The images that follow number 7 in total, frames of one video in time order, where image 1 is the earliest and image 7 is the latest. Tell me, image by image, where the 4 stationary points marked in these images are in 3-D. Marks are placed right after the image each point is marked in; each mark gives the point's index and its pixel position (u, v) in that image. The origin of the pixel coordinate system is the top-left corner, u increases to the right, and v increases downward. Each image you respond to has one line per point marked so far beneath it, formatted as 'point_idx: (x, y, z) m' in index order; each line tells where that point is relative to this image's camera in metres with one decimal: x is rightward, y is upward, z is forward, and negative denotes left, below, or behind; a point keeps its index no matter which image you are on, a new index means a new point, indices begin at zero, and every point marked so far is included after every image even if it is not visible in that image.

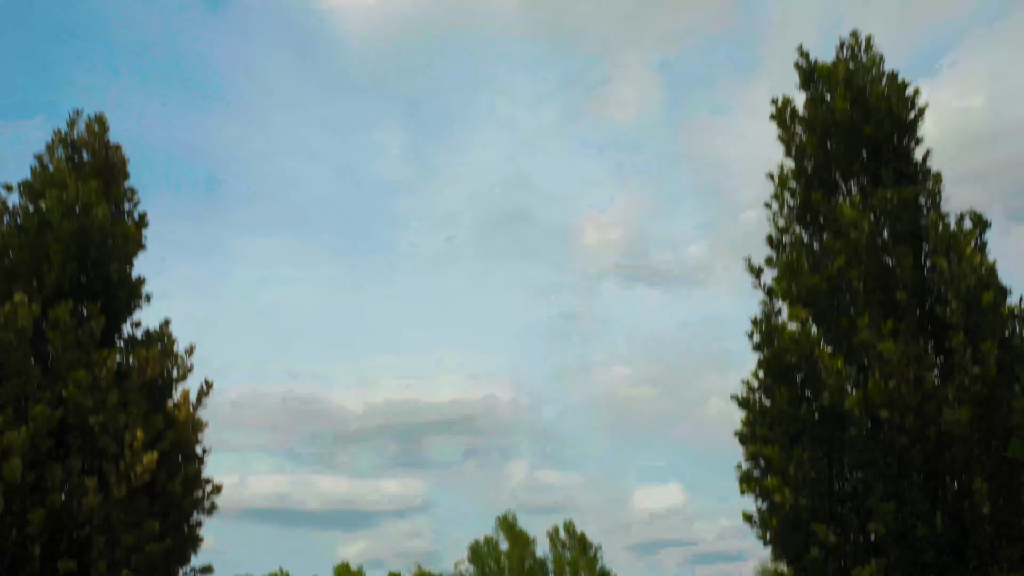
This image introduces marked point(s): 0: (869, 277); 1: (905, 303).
0: (+5.9, +0.1, +12.5) m
1: (+6.3, -0.3, +12.1) m
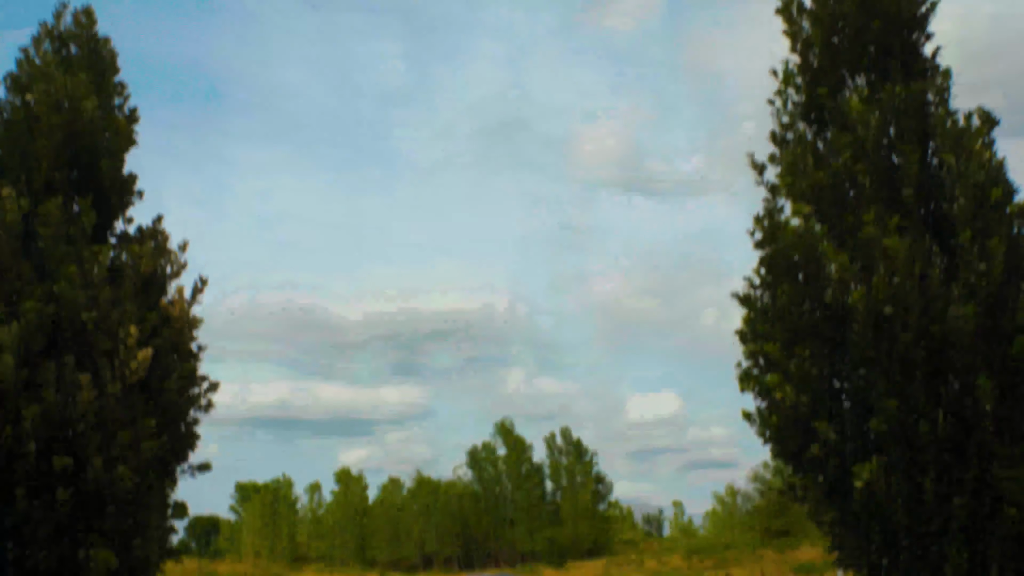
0: (+5.8, +1.8, +11.9) m
1: (+6.2, +1.3, +11.5) m
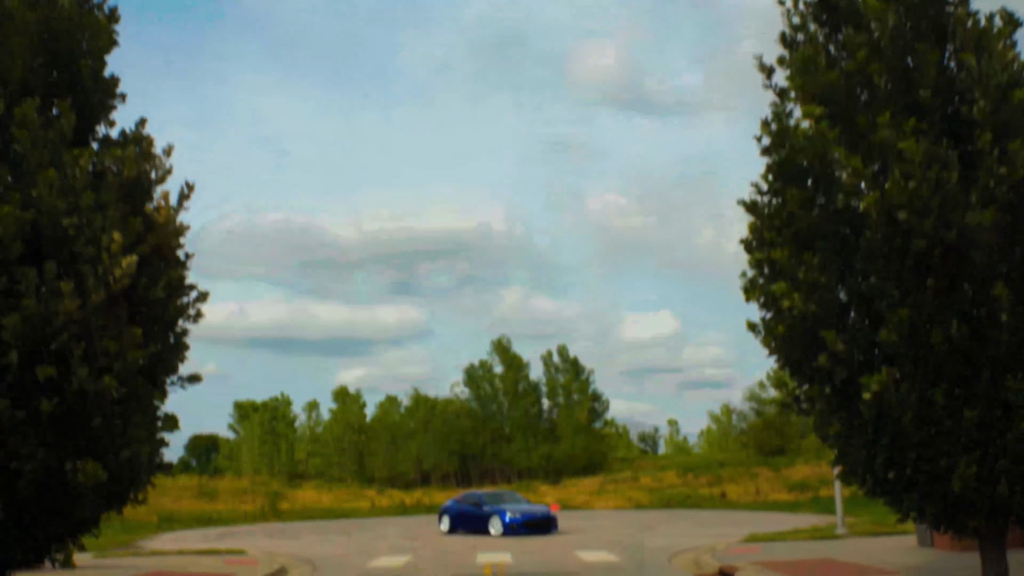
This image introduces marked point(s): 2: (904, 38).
0: (+5.7, +3.2, +11.1) m
1: (+6.0, +2.7, +10.7) m
2: (+6.0, +3.8, +11.2) m
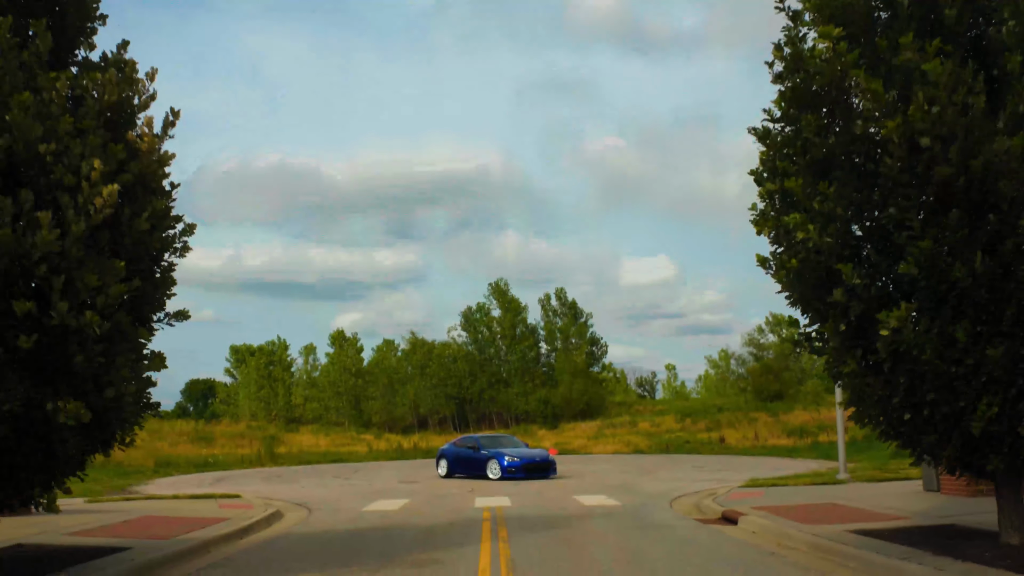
0: (+5.6, +4.2, +10.2) m
1: (+6.0, +3.6, +9.9) m
2: (+5.9, +4.8, +10.3) m
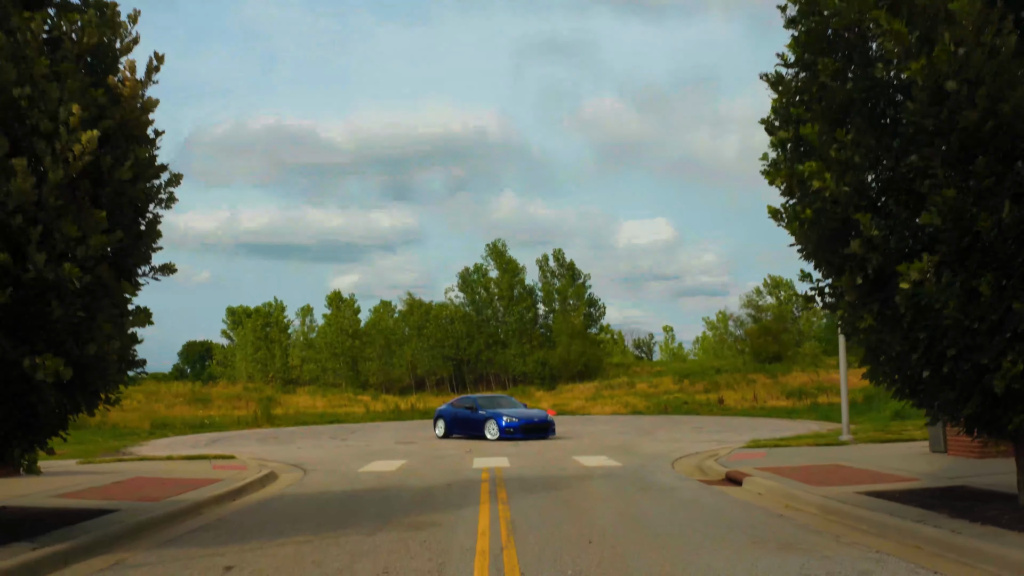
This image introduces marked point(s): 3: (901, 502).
0: (+5.6, +4.8, +9.6) m
1: (+6.0, +4.2, +9.3) m
2: (+5.9, +5.4, +9.6) m
3: (+4.6, -2.5, +8.7) m
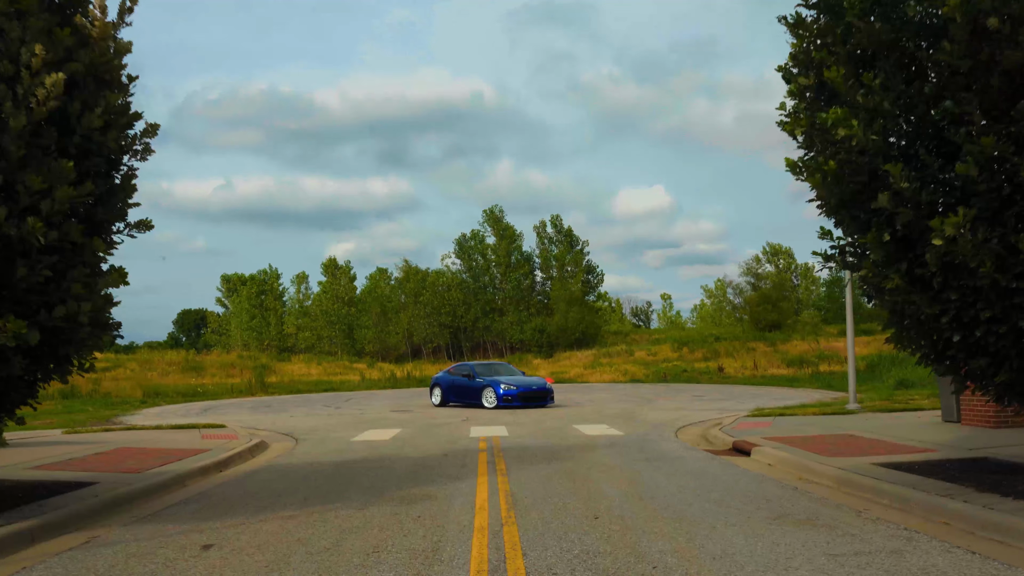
0: (+5.6, +5.2, +8.8) m
1: (+6.0, +4.6, +8.5) m
2: (+5.9, +5.8, +8.8) m
3: (+4.6, -2.1, +8.3) m
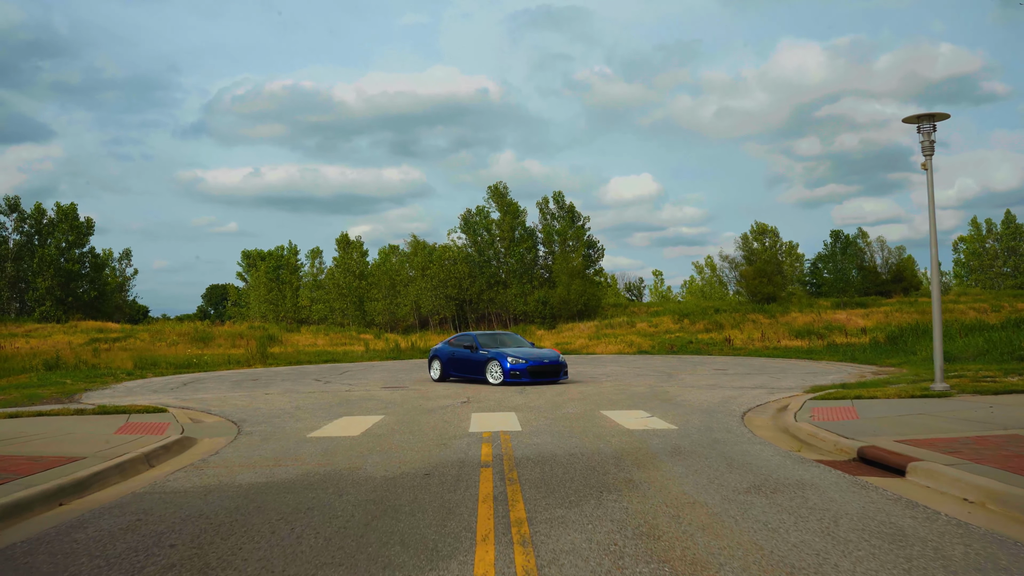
0: (+5.8, +5.9, +4.4) m
1: (+6.2, +5.3, +4.2) m
2: (+6.1, +6.5, +4.4) m
3: (+4.8, -1.5, +4.2) m
